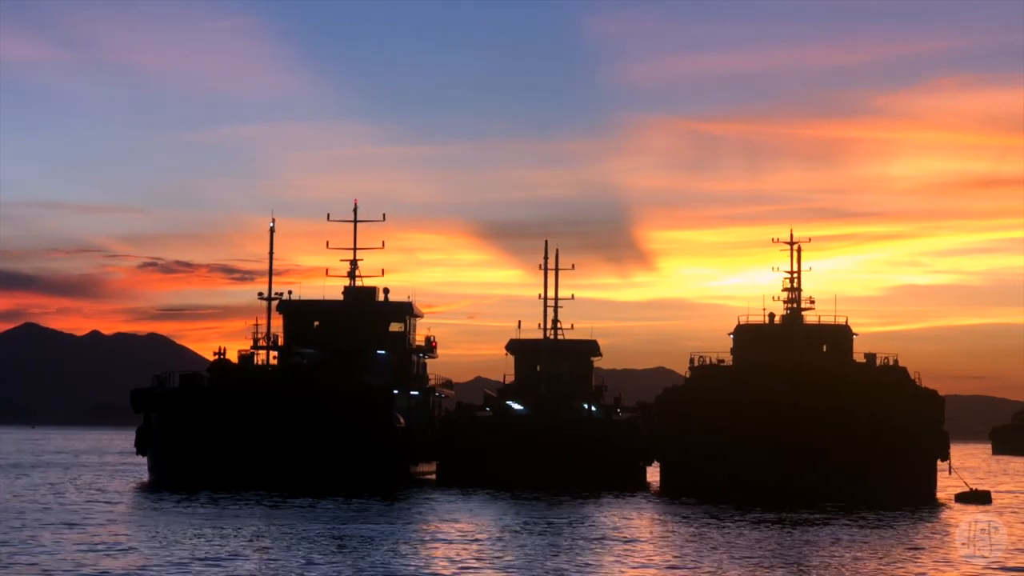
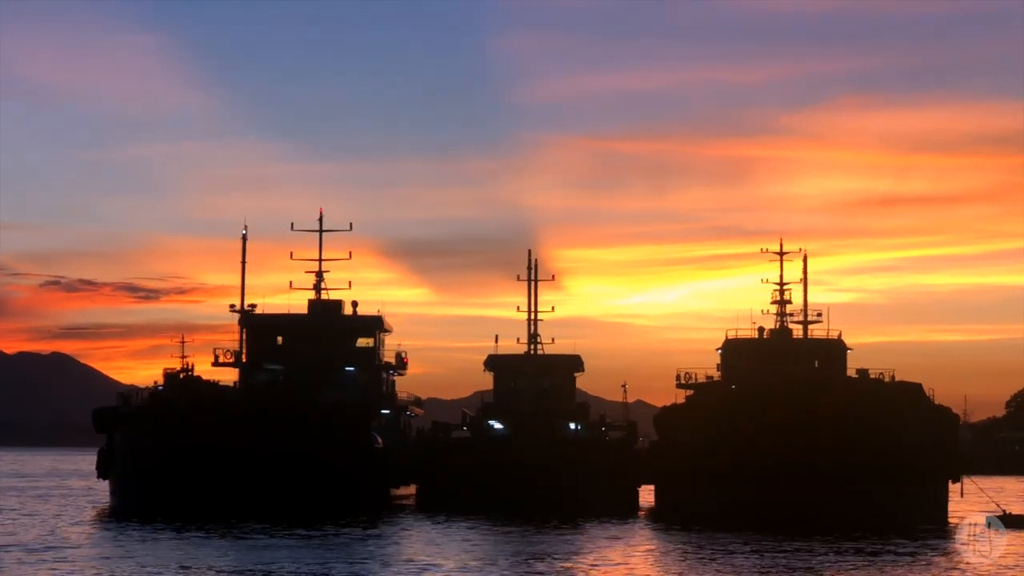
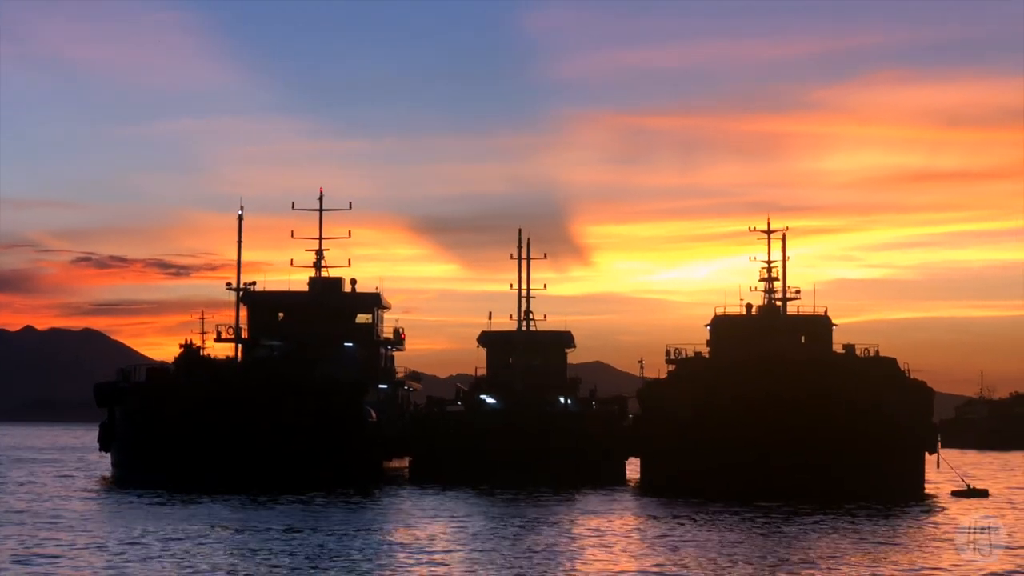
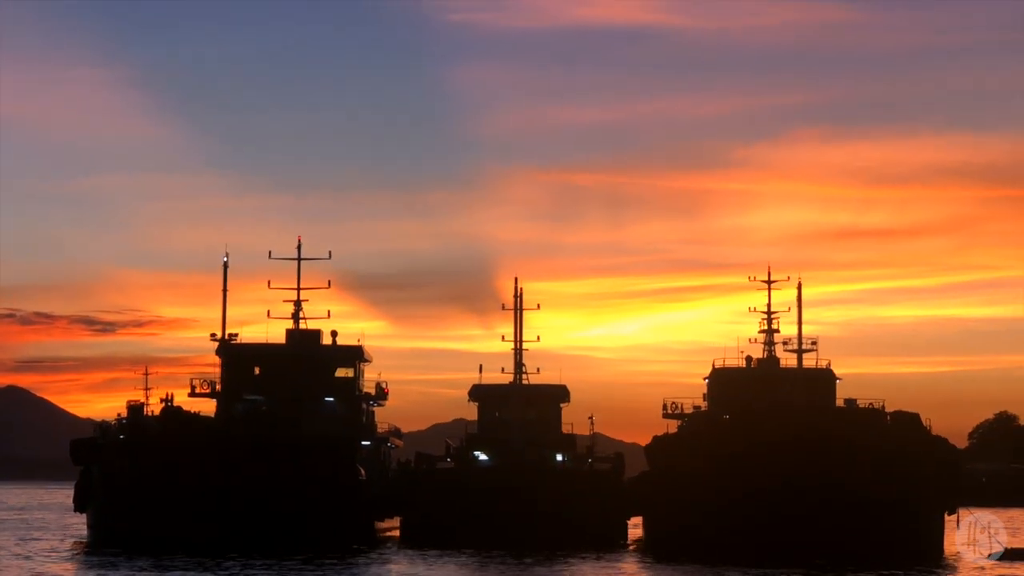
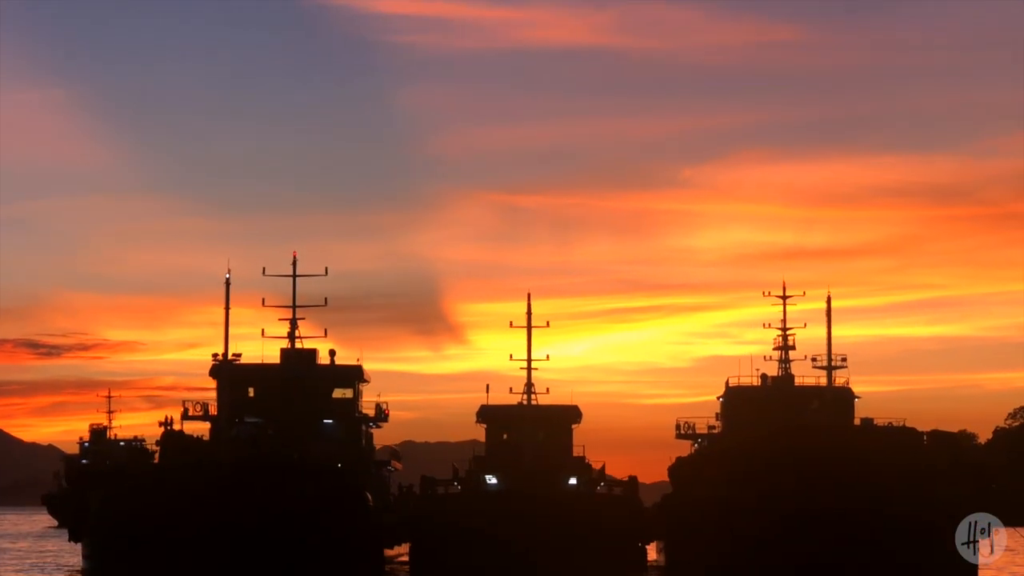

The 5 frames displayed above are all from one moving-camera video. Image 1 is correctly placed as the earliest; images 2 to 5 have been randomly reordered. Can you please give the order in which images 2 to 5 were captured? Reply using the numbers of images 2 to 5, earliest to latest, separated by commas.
3, 2, 4, 5
